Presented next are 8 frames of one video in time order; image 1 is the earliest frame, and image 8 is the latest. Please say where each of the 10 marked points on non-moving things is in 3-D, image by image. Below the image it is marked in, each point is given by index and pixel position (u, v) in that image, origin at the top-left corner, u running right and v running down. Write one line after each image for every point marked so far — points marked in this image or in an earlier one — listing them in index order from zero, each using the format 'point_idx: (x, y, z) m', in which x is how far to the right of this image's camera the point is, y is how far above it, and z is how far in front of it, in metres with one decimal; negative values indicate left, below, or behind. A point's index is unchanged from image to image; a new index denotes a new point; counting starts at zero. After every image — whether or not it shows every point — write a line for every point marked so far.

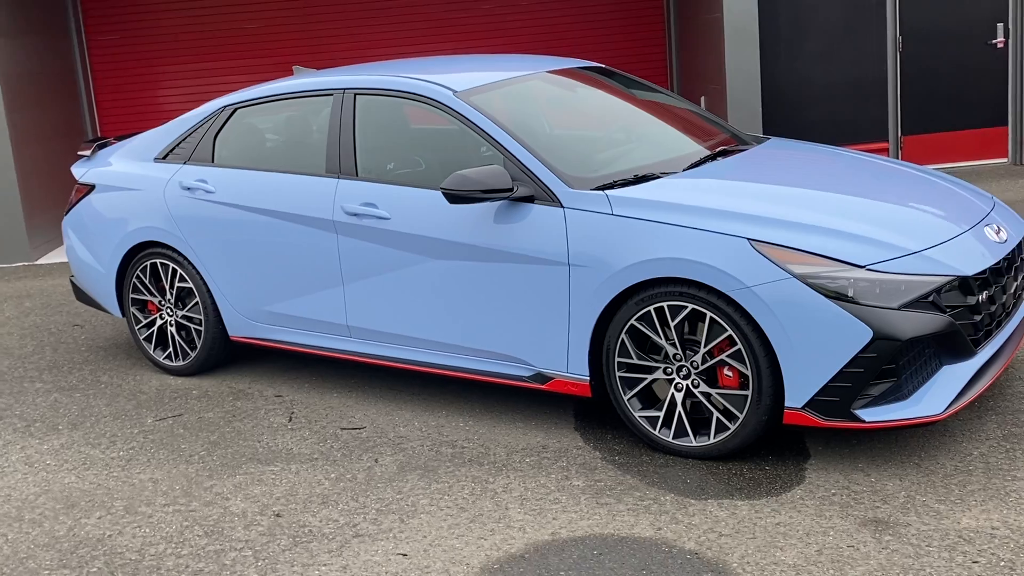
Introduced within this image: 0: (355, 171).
0: (-0.7, +0.5, +5.0) m
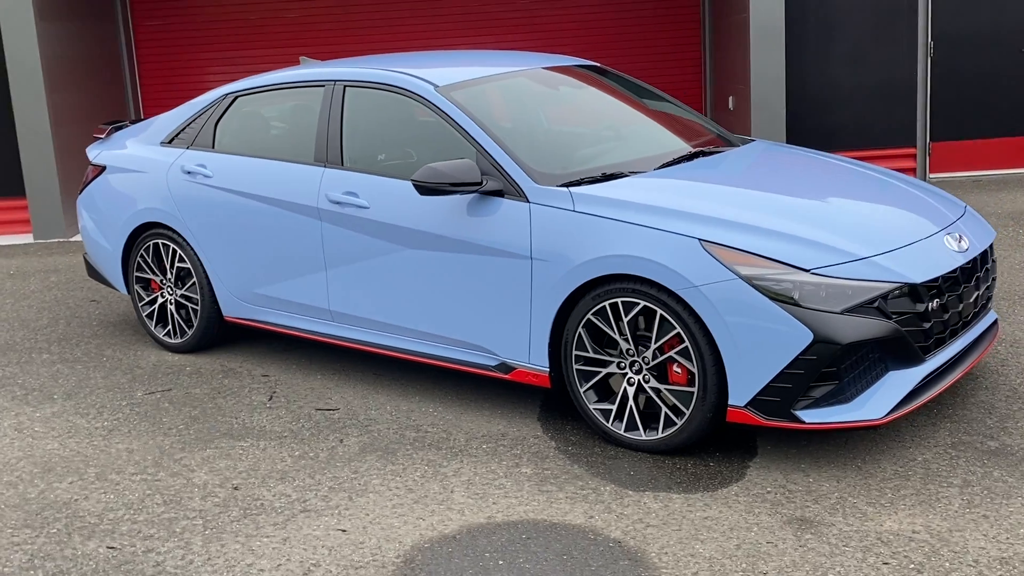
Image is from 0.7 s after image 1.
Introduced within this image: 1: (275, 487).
0: (-0.8, +0.6, +5.1) m
1: (-0.8, -0.7, +4.1) m
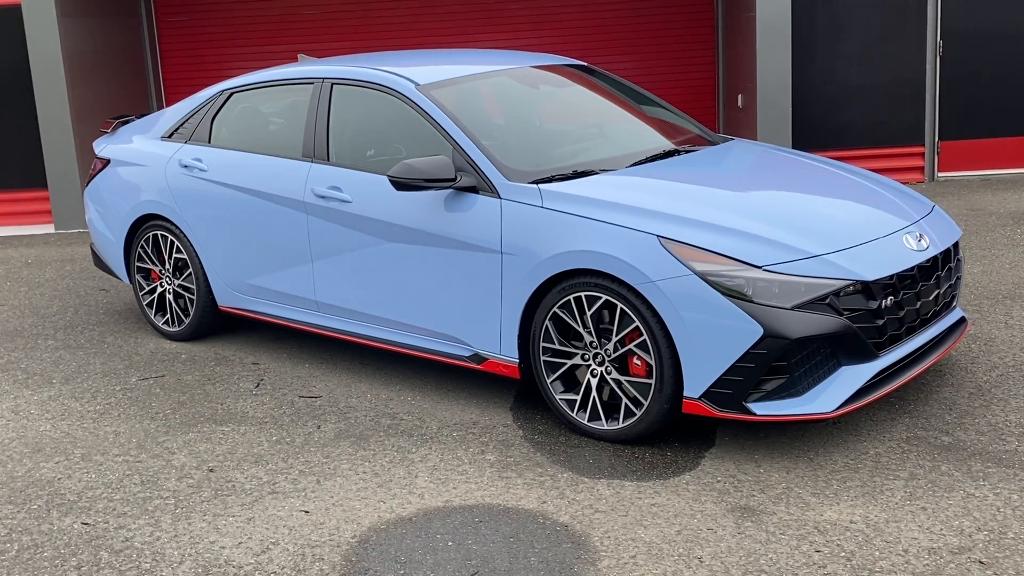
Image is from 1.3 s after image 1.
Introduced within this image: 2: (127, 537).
0: (-0.9, +0.6, +5.3) m
1: (-1.0, -0.7, +4.3) m
2: (-1.2, -0.8, +3.7) m
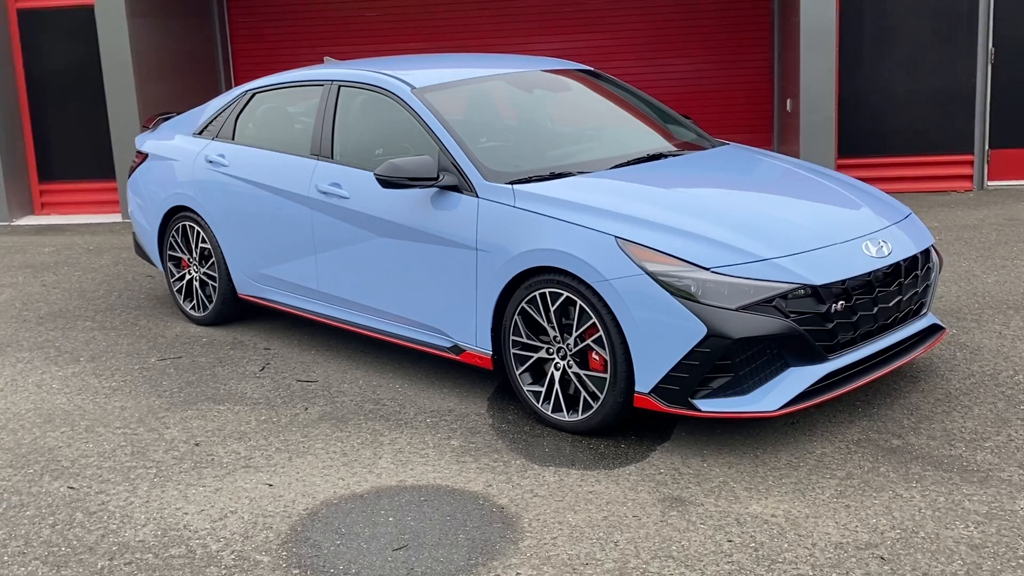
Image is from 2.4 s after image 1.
0: (-0.9, +0.6, +5.6) m
1: (-1.1, -0.6, +4.6) m
2: (-1.4, -0.7, +4.0) m
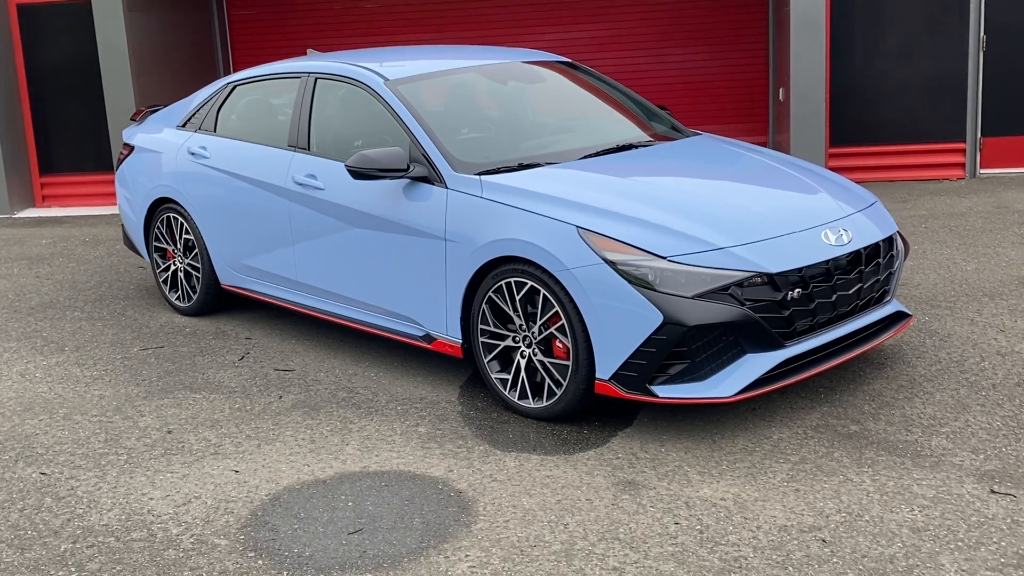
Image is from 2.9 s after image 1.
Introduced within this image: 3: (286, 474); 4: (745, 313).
0: (-1.0, +0.7, +5.6) m
1: (-1.2, -0.6, +4.7) m
2: (-1.6, -0.7, +4.1) m
3: (-0.8, -0.7, +4.2) m
4: (+0.8, -0.1, +4.2) m
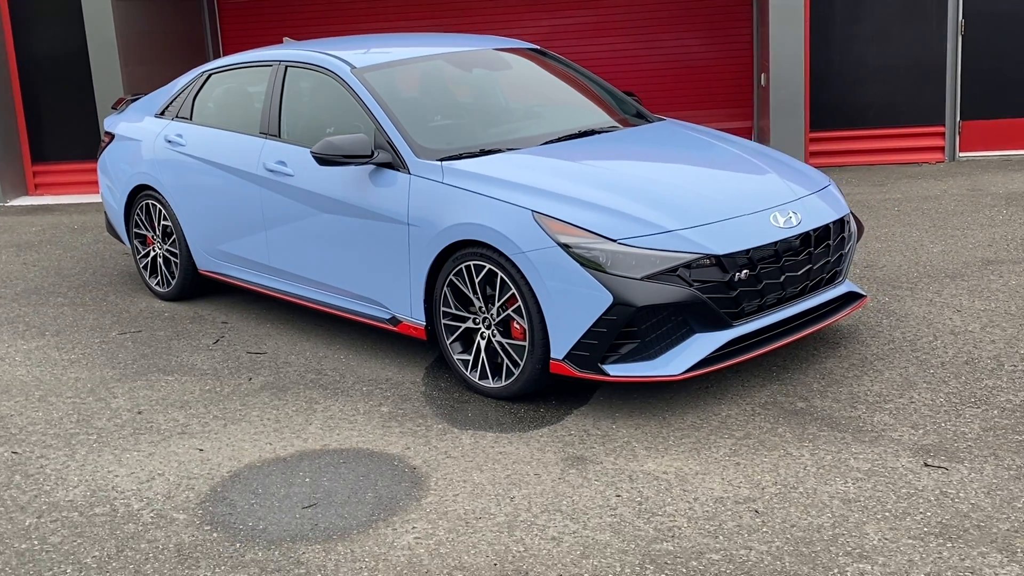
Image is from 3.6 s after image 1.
0: (-1.2, +0.8, +5.8) m
1: (-1.4, -0.5, +4.8) m
2: (-1.7, -0.7, +4.3) m
3: (-1.0, -0.6, +4.3) m
4: (+0.7, 0.0, +4.3) m
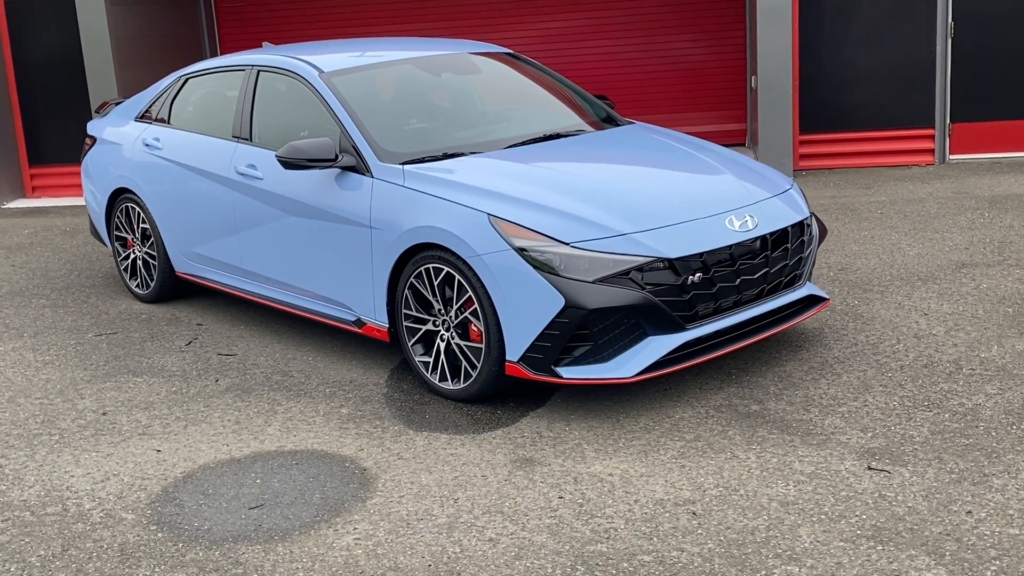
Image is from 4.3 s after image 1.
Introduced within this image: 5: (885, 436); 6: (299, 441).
0: (-1.3, +0.8, +5.8) m
1: (-1.6, -0.5, +4.8) m
2: (-1.9, -0.7, +4.3) m
3: (-1.2, -0.6, +4.3) m
4: (+0.5, 0.0, +4.3) m
5: (+1.3, -0.5, +4.1) m
6: (-0.8, -0.6, +4.4) m
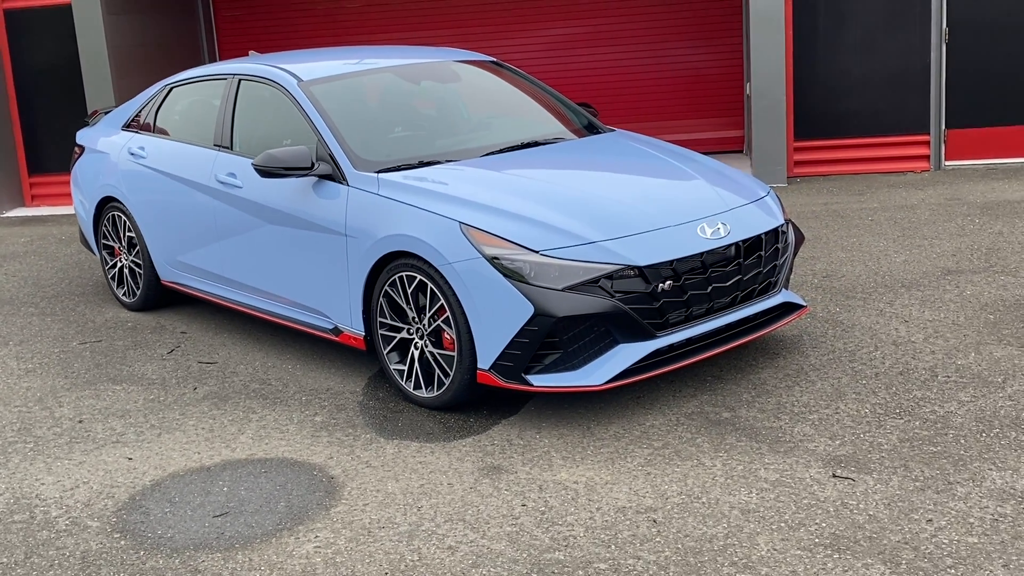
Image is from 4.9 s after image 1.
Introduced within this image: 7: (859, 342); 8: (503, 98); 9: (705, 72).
0: (-1.4, +0.7, +5.8) m
1: (-1.7, -0.6, +4.9) m
2: (-2.0, -0.7, +4.3) m
3: (-1.3, -0.7, +4.4) m
4: (+0.4, -0.1, +4.3) m
5: (+1.2, -0.5, +4.1) m
6: (-0.9, -0.6, +4.4) m
7: (+1.6, -0.2, +5.3) m
8: (0.0, +1.0, +6.0) m
9: (+1.9, +2.2, +11.6) m
